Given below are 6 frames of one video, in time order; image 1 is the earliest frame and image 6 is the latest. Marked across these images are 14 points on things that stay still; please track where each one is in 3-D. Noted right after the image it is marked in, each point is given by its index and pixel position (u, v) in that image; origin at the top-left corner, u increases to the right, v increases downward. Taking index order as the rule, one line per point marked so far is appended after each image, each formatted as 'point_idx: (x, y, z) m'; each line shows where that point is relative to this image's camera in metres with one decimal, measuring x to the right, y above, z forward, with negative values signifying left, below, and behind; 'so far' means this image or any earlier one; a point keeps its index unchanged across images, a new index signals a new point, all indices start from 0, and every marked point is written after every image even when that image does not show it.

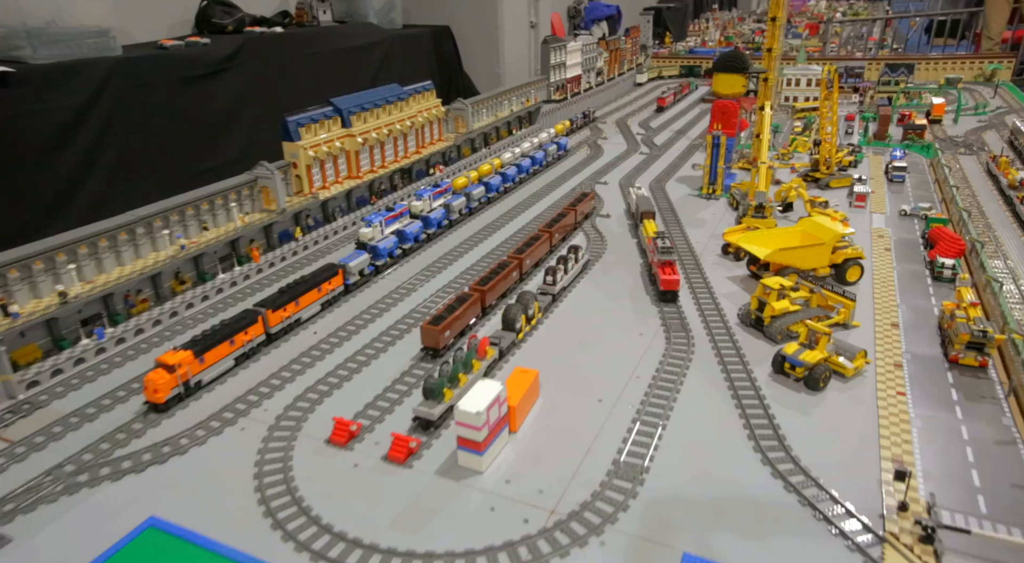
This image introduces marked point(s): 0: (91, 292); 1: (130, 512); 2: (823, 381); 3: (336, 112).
0: (-7.8, -0.1, +12.4) m
1: (-5.2, -3.1, +9.1) m
2: (+5.3, -1.7, +11.4) m
3: (-4.9, +4.8, +18.8) m
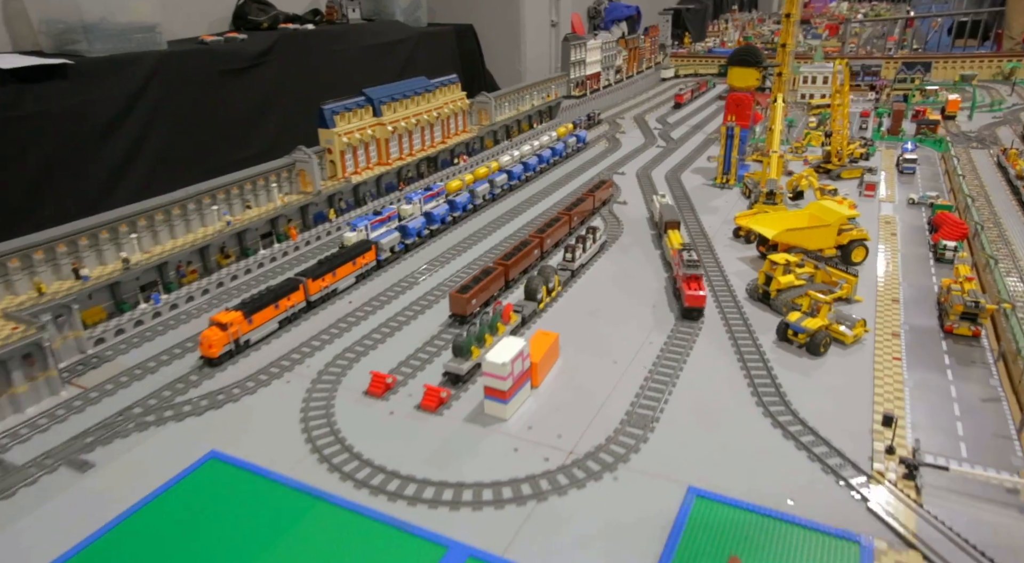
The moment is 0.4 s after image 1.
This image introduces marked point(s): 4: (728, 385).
0: (-7.3, +0.5, +13.6) m
1: (-4.8, -2.5, +10.2) m
2: (+5.7, -1.2, +12.3) m
3: (-4.2, +5.3, +19.9) m
4: (+3.7, -1.8, +11.5) m
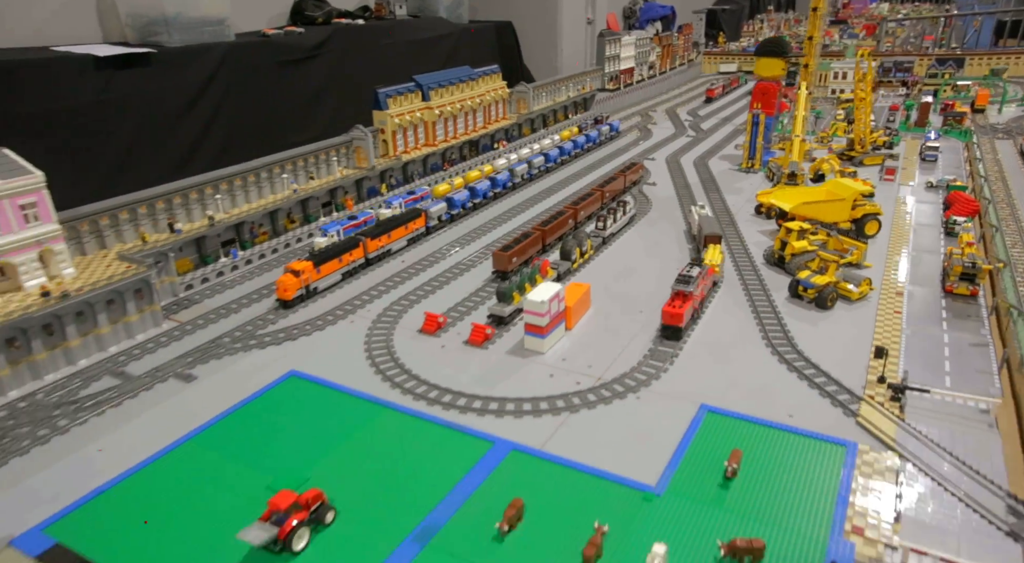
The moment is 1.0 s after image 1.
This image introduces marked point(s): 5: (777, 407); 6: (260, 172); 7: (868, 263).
0: (-6.5, +1.5, +15.5) m
1: (-4.2, -1.5, +12.0) m
2: (+6.4, -0.4, +13.6) m
3: (-3.0, +6.3, +21.7) m
4: (+4.4, -1.0, +12.9) m
5: (+4.1, -1.9, +10.5) m
6: (-6.2, +2.7, +16.5) m
7: (+8.3, +0.4, +15.7) m
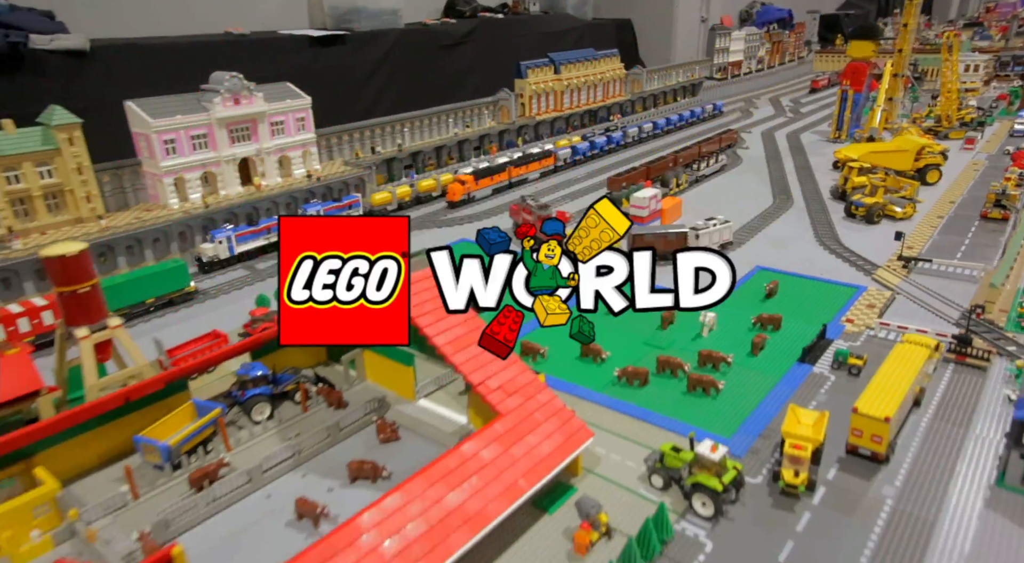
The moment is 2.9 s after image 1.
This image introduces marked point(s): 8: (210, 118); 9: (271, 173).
0: (-3.1, +4.1, +20.9) m
1: (-1.5, +1.1, +17.1) m
2: (+9.3, +1.6, +17.1) m
3: (+1.5, +8.6, +26.5) m
4: (+7.1, +1.2, +16.7) m
5: (+6.4, +0.3, +14.3) m
6: (-2.6, +5.3, +21.9) m
7: (+11.5, +2.3, +18.9) m
8: (-6.7, +3.6, +14.9) m
9: (-5.9, +2.7, +16.4) m
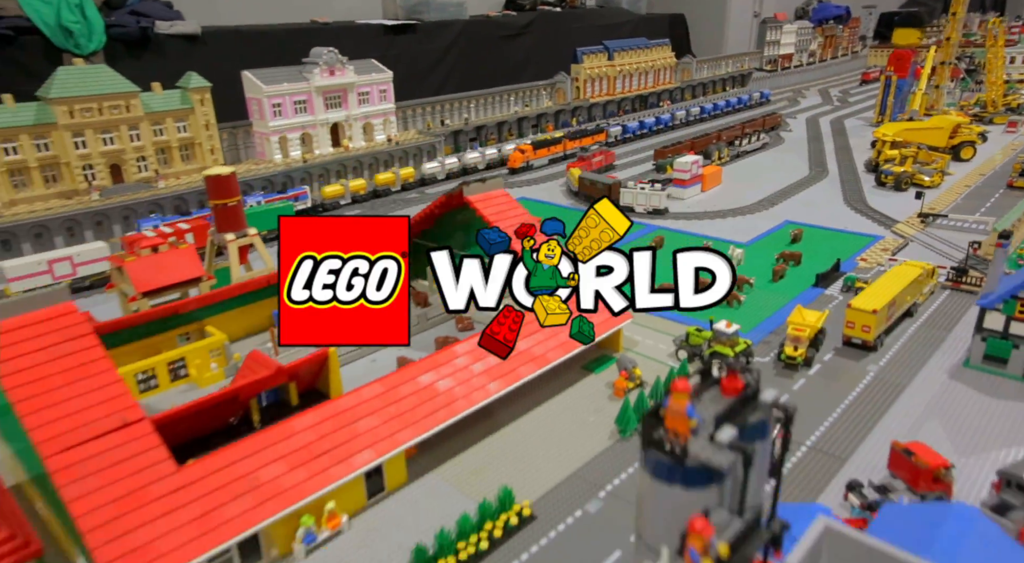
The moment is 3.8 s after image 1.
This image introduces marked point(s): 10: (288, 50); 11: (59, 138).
0: (-1.2, +5.4, +23.1) m
1: (0.0, +2.4, +19.2) m
2: (+10.8, +2.7, +18.4) m
3: (+3.9, +9.8, +28.5) m
4: (+8.6, +2.3, +18.2) m
5: (+7.7, +1.4, +15.9) m
6: (-0.6, +6.6, +24.1) m
7: (+13.2, +3.3, +20.1) m
8: (-5.2, +5.0, +17.4) m
9: (-4.3, +4.0, +18.8) m
10: (-6.6, +6.9, +19.9) m
11: (-9.1, +2.9, +13.5) m
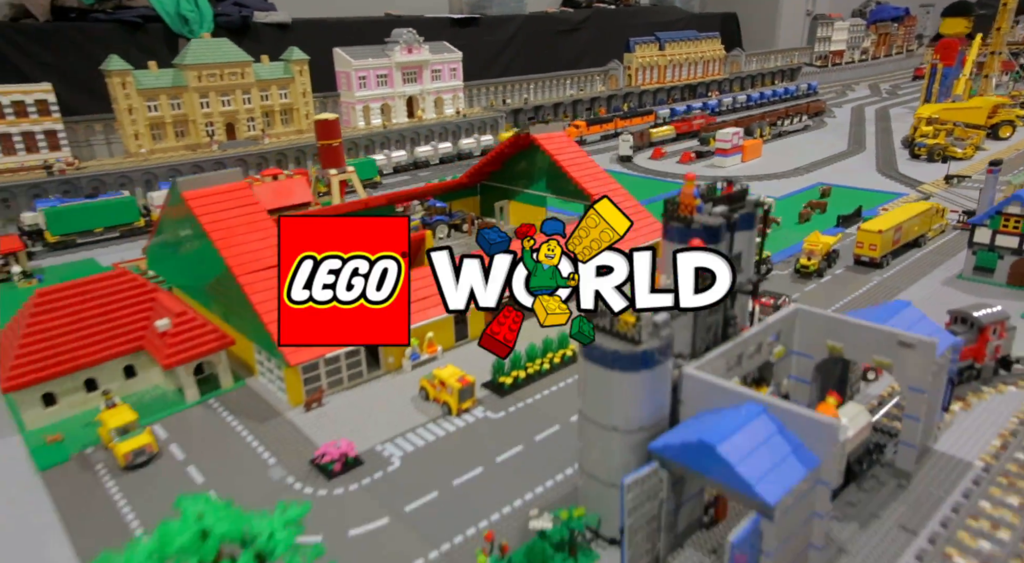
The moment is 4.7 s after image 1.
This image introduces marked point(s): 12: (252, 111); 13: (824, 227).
0: (+0.8, +6.6, +25.2) m
1: (+1.7, +3.6, +21.2) m
2: (+12.4, +3.7, +19.6) m
3: (+6.4, +10.8, +30.2) m
4: (+10.2, +3.3, +19.5) m
5: (+9.2, +2.5, +17.3) m
6: (+1.5, +7.8, +26.2) m
7: (+14.9, +4.2, +21.1) m
8: (-3.6, +6.4, +19.8) m
9: (-2.6, +5.4, +21.1) m
10: (-4.8, +8.2, +22.4) m
11: (-7.7, +4.4, +16.1) m
12: (-6.7, +4.4, +17.2) m
13: (+6.4, +1.1, +13.8) m
